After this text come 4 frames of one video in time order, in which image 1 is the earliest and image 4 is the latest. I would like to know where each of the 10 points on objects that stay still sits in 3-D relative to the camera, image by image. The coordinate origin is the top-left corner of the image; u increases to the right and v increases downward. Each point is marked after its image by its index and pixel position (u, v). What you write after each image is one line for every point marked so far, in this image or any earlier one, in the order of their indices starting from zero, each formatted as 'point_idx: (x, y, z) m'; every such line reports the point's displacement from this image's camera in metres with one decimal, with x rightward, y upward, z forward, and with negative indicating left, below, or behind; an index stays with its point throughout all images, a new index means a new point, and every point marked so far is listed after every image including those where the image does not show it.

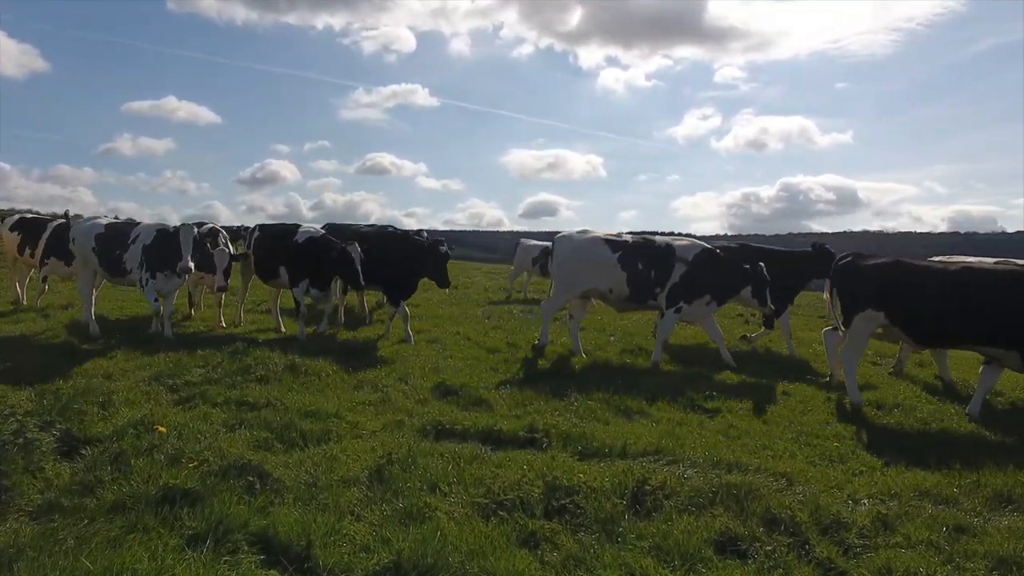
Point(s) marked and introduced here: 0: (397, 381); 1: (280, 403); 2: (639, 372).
0: (-1.8, -1.5, +10.6) m
1: (-3.1, -1.5, +9.0) m
2: (+2.3, -1.5, +12.4) m
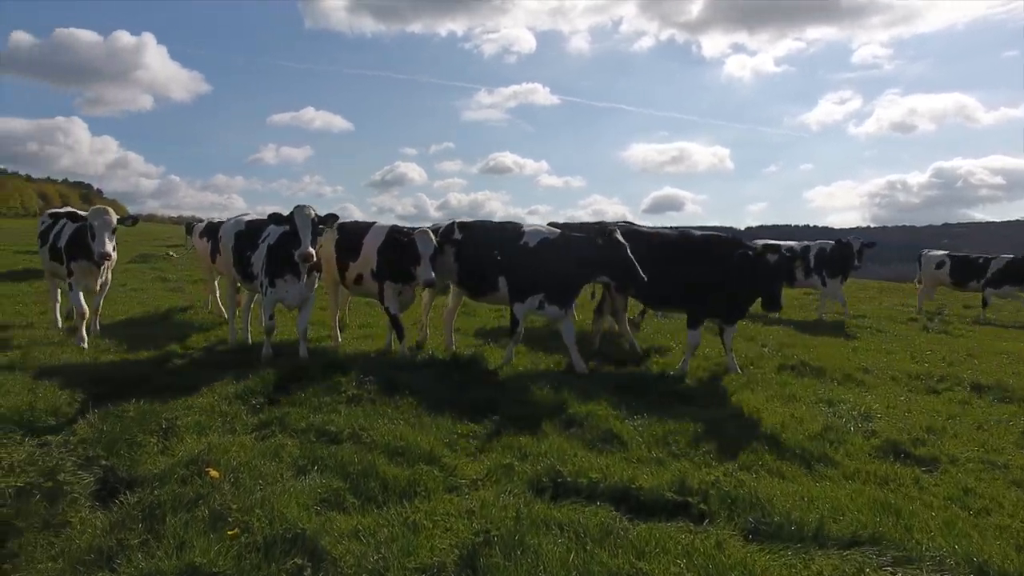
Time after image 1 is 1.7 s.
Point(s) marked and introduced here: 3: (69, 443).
0: (0.0, -1.5, +8.8) m
1: (-1.6, -1.6, +7.5) m
2: (+4.3, -1.6, +9.8) m
3: (-4.3, -1.5, +6.6) m
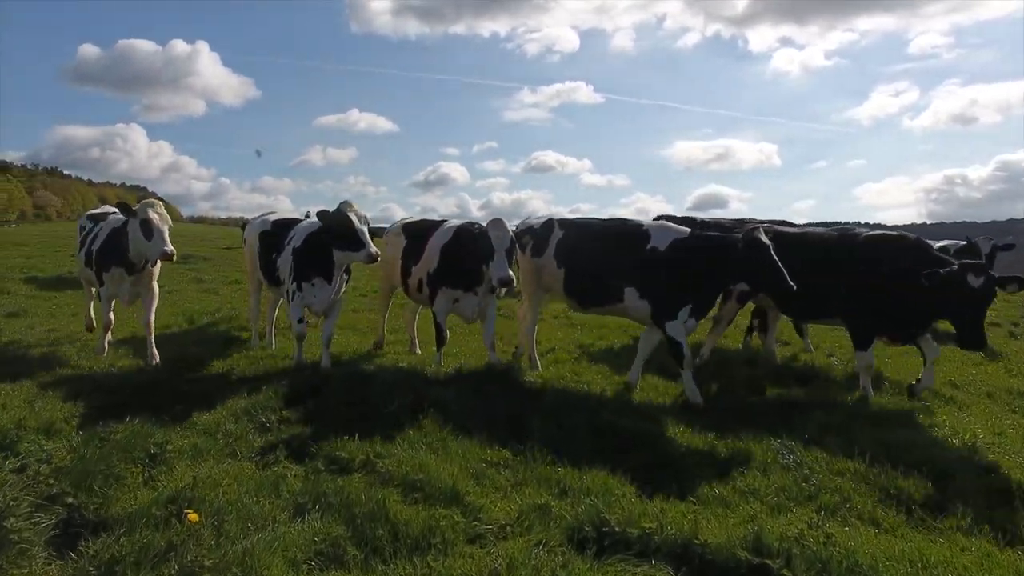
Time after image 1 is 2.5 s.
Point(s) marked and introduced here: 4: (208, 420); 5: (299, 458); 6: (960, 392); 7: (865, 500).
0: (+0.4, -1.6, +7.7) m
1: (-1.2, -1.7, +6.5) m
2: (+4.7, -1.6, +8.5) m
3: (-4.0, -1.6, +5.7) m
4: (-3.5, -1.5, +7.9) m
5: (-2.2, -1.7, +6.9) m
6: (+6.6, -1.5, +10.0) m
7: (+3.1, -1.8, +5.9) m
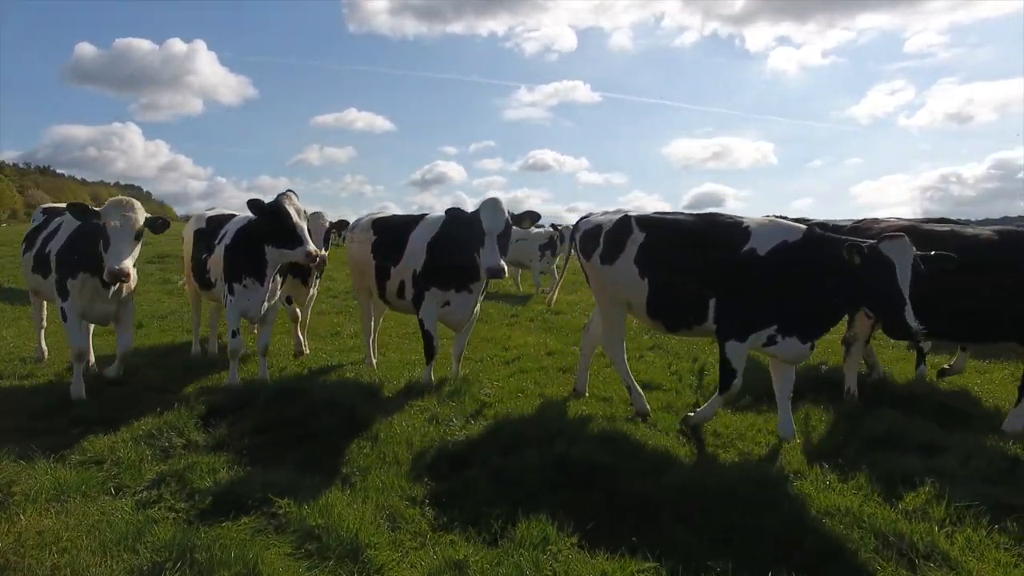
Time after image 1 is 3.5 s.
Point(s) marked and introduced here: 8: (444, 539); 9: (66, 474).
0: (-0.2, -1.6, +6.6) m
1: (-1.9, -1.7, +5.4) m
2: (+4.1, -1.7, +7.4) m
3: (-4.6, -1.6, +4.6) m
4: (-4.1, -1.6, +6.8) m
5: (-2.8, -1.7, +5.8) m
6: (+6.0, -1.6, +9.0) m
7: (+2.5, -1.9, +4.8) m
8: (-0.5, -1.8, +5.0) m
9: (-3.9, -1.6, +5.9) m
